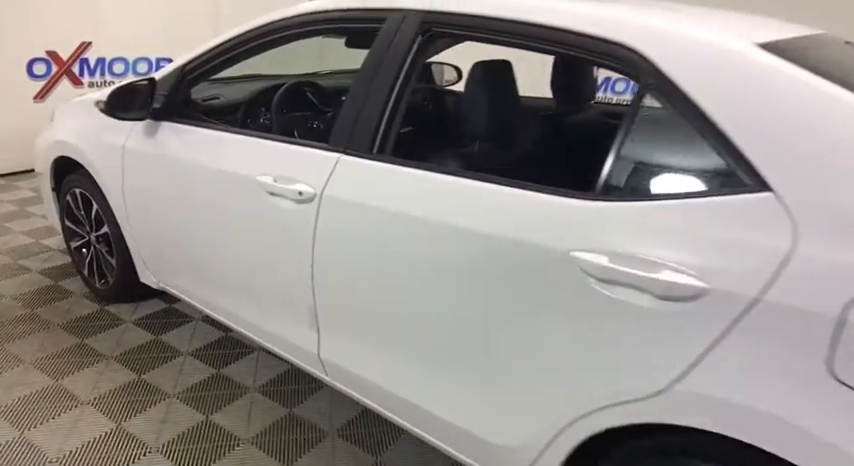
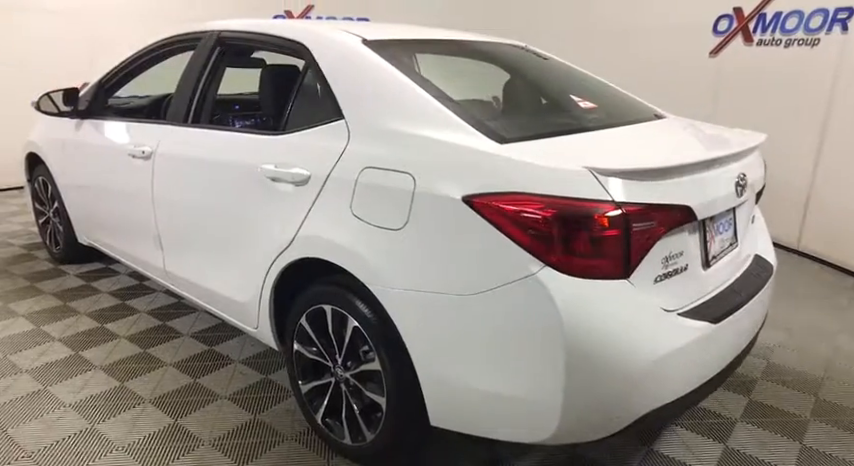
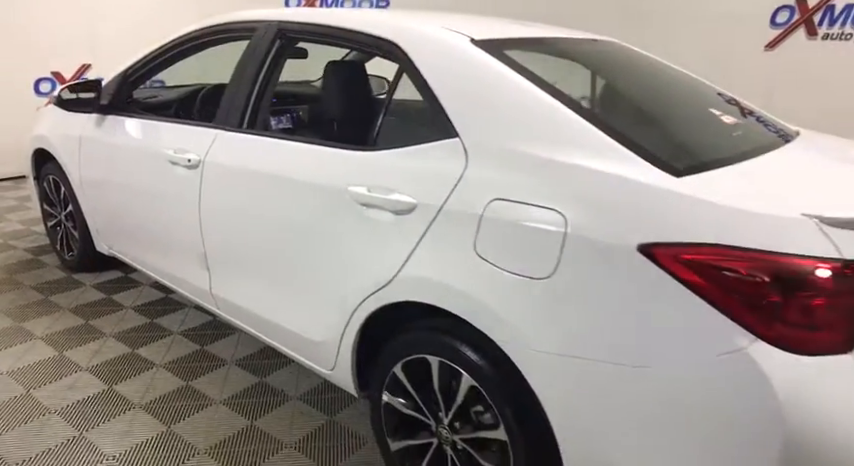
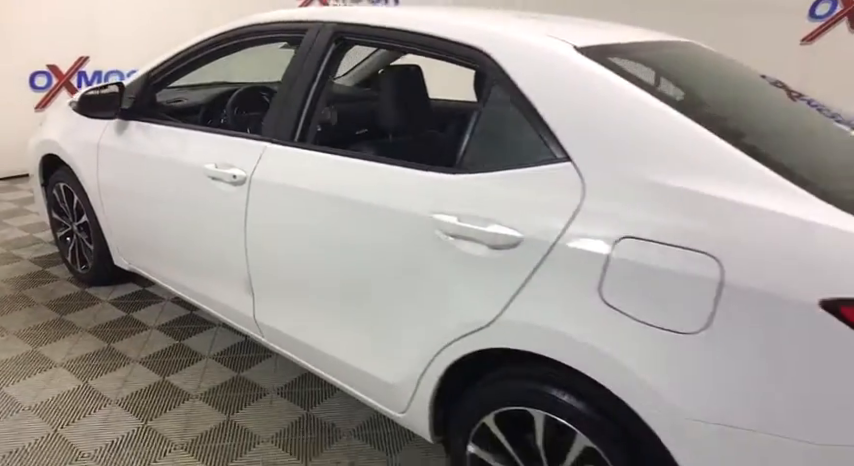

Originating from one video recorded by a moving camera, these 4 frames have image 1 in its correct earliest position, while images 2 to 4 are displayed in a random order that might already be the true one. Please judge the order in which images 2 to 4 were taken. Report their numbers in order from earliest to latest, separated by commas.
4, 3, 2
